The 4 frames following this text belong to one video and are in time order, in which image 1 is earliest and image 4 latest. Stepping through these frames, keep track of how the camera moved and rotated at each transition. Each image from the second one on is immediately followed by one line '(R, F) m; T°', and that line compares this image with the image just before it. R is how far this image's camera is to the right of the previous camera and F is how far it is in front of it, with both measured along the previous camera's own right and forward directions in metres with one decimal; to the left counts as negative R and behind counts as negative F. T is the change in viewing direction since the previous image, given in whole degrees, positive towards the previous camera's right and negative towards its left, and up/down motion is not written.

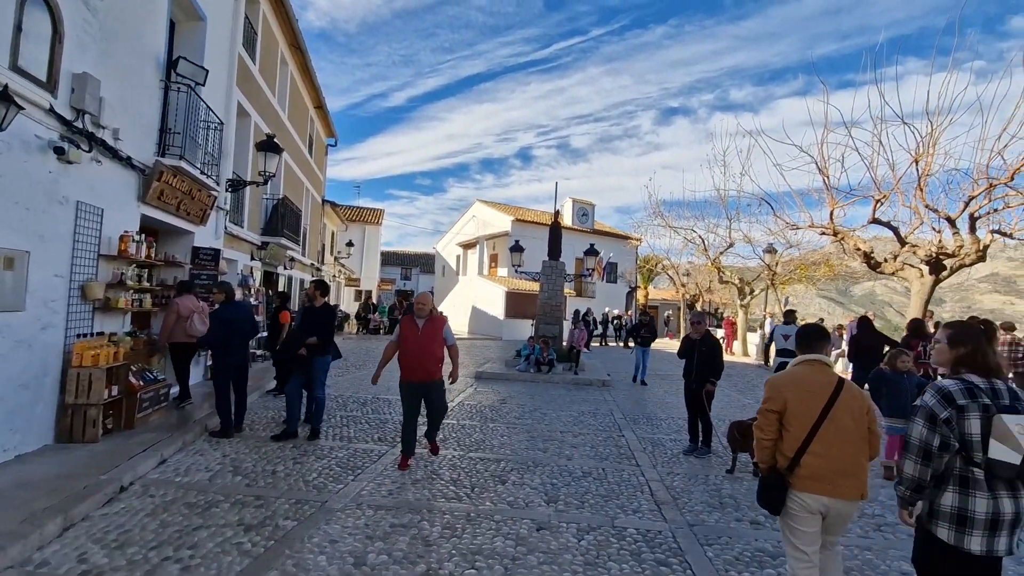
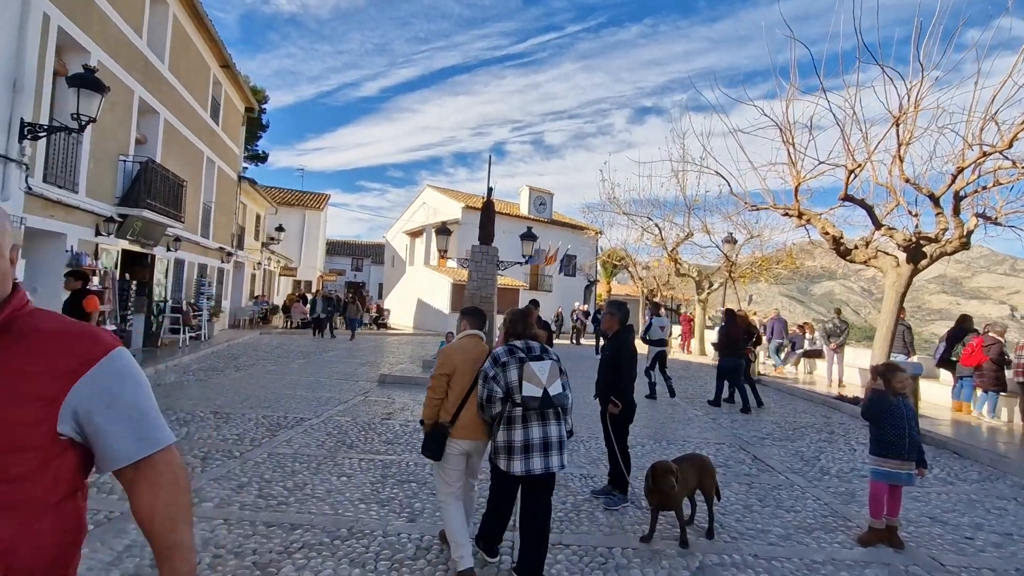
(+1.3, +2.2) m; +3°
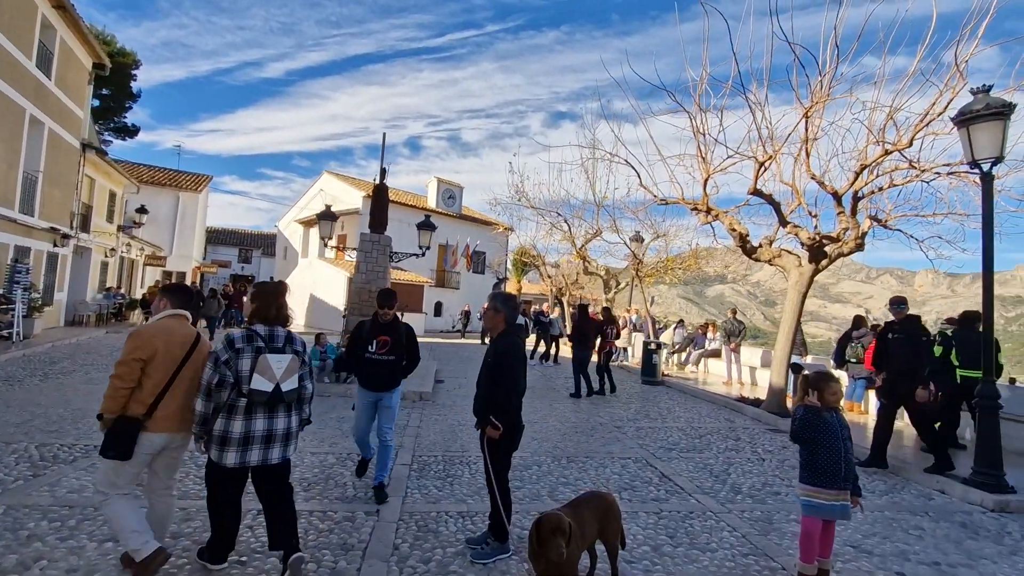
(+0.5, +1.2) m; +10°
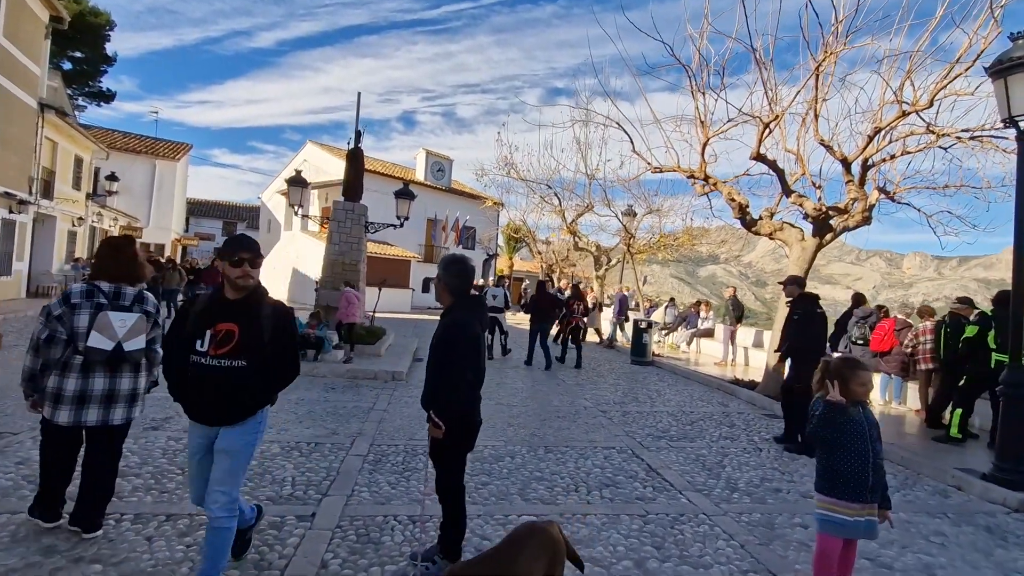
(+0.2, +0.8) m; +1°
